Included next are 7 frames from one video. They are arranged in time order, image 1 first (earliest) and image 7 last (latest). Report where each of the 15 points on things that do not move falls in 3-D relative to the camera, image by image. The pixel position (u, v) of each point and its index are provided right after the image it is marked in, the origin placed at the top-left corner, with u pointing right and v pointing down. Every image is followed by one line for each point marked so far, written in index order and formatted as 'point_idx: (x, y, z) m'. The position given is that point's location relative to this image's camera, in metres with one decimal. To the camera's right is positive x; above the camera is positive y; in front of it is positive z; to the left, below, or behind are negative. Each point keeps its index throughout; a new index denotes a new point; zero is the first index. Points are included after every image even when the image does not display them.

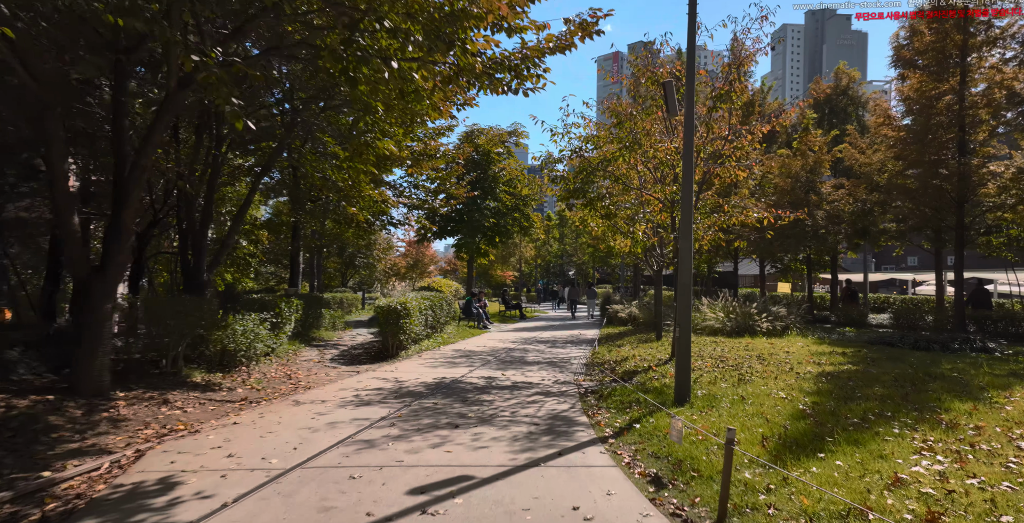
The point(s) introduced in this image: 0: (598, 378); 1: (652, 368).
0: (+1.4, -1.9, +8.9) m
1: (+2.3, -1.8, +9.3) m
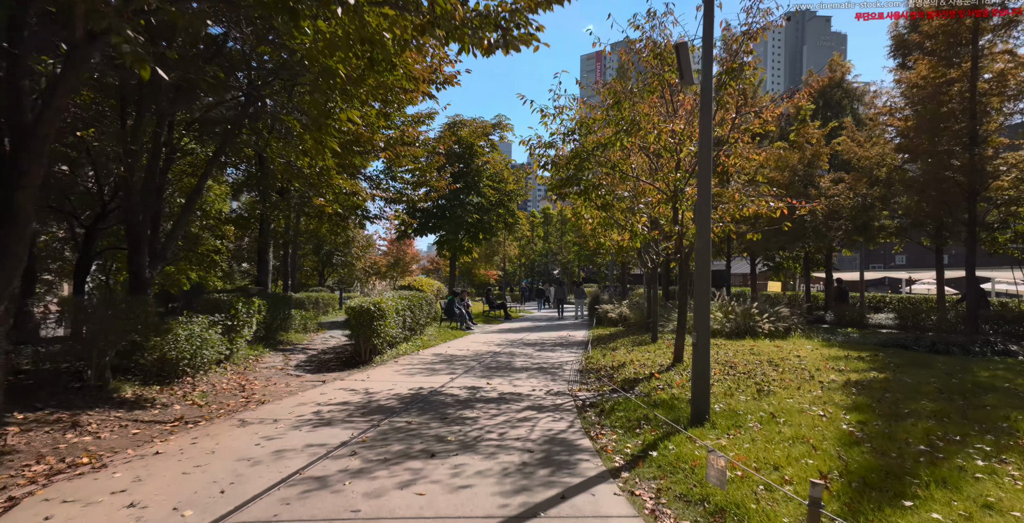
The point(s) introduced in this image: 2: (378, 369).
0: (+1.2, -1.8, +7.9) m
1: (+2.1, -1.7, +8.4) m
2: (-2.3, -1.8, +9.5) m
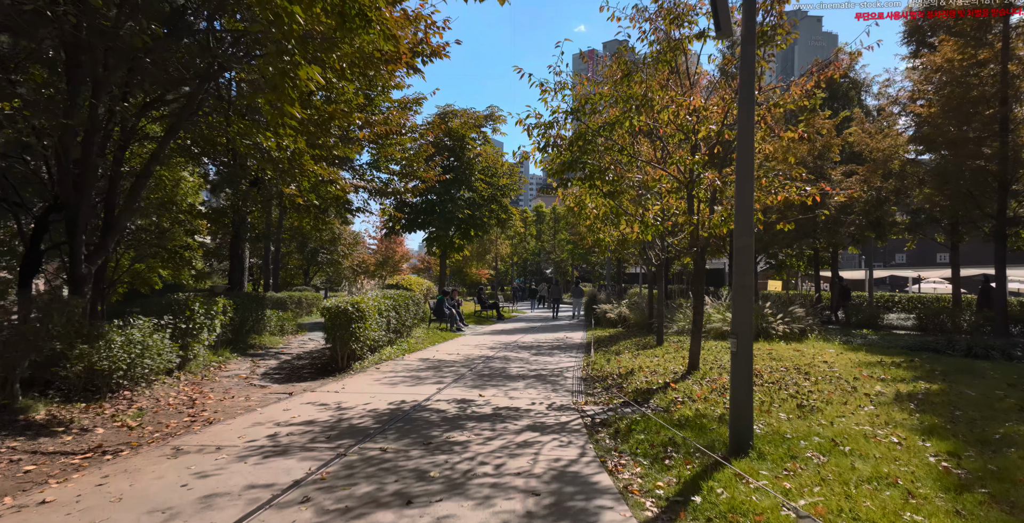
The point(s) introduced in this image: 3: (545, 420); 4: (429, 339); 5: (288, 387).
0: (+1.1, -1.7, +6.9) m
1: (+2.1, -1.6, +7.4) m
2: (-2.3, -1.7, +8.4) m
3: (+0.3, -1.6, +5.9) m
4: (-2.1, -2.0, +14.6) m
5: (-3.0, -1.7, +7.6) m
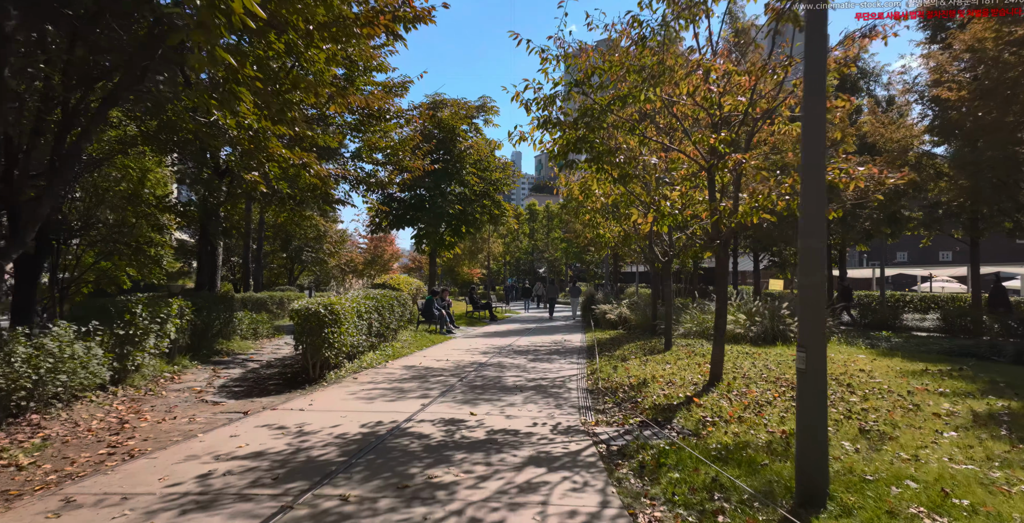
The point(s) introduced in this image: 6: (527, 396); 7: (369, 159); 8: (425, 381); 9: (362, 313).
0: (+1.1, -1.7, +5.8) m
1: (+2.0, -1.6, +6.3) m
2: (-2.4, -1.7, +7.3) m
3: (+0.3, -1.6, +4.8) m
4: (-2.3, -2.0, +13.5) m
5: (-3.0, -1.6, +6.4) m
6: (+0.2, -1.7, +7.3) m
7: (-3.6, +2.6, +14.3) m
8: (-1.3, -1.8, +8.4) m
9: (-2.7, -0.9, +10.1) m
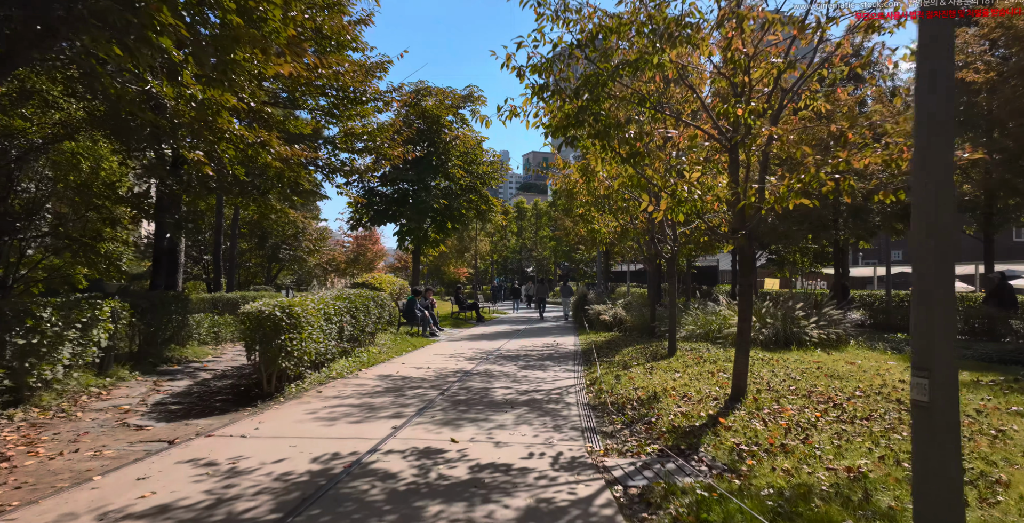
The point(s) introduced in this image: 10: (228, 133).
0: (+1.0, -1.6, +4.7) m
1: (+1.9, -1.5, +5.2) m
2: (-2.5, -1.6, +6.1) m
3: (+0.3, -1.5, +3.7) m
4: (-2.5, -1.9, +12.3) m
5: (-3.1, -1.6, +5.3) m
6: (+0.1, -1.7, +6.1) m
7: (-3.9, +2.7, +13.1) m
8: (-1.4, -1.7, +7.3) m
9: (-2.9, -0.8, +8.9) m
10: (-3.9, +1.8, +7.7) m
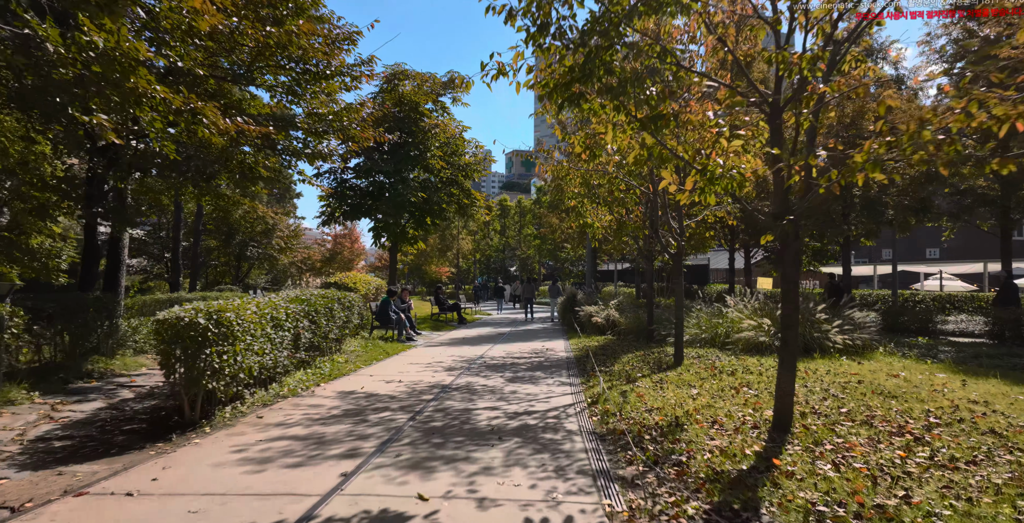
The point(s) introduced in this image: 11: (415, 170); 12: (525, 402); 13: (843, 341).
0: (+0.9, -1.5, +3.4) m
1: (+1.9, -1.5, +4.0) m
2: (-2.6, -1.6, +4.7) m
3: (+0.2, -1.5, +2.4) m
4: (-2.8, -1.8, +10.9) m
5: (-3.2, -1.5, +3.8) m
6: (0.0, -1.6, +4.8) m
7: (-4.2, +2.7, +11.6) m
8: (-1.6, -1.7, +5.9) m
9: (-3.0, -0.8, +7.5) m
10: (-4.0, +1.8, +6.2) m
11: (-3.3, +3.1, +19.1) m
12: (+0.1, -1.7, +6.9) m
13: (+5.5, -1.3, +9.3) m
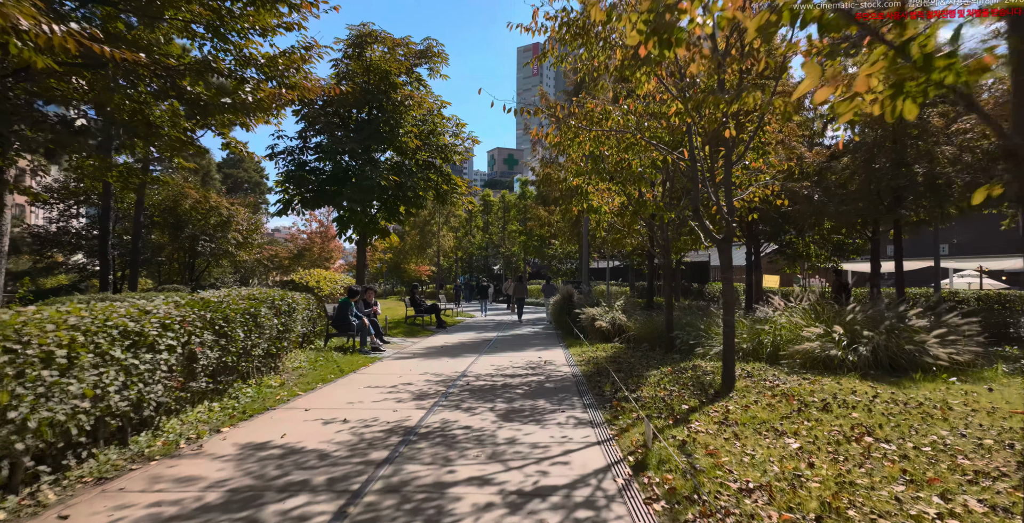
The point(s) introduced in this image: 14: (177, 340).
0: (+1.0, -1.4, +0.9) m
1: (+1.9, -1.3, +1.5) m
2: (-2.5, -1.4, +2.1) m
3: (+0.4, -1.3, -0.2) m
4: (-2.9, -1.7, +8.3) m
5: (-3.1, -1.4, +1.2) m
6: (0.0, -1.5, +2.3) m
7: (-4.4, +2.9, +9.0) m
8: (-1.5, -1.5, +3.3) m
9: (-3.1, -0.6, +4.9) m
10: (-4.0, +2.0, +3.6) m
11: (-3.7, +3.2, +16.5) m
12: (+0.1, -1.6, +4.3) m
13: (+5.4, -1.2, +7.0) m
14: (-3.1, -0.7, +5.2) m
